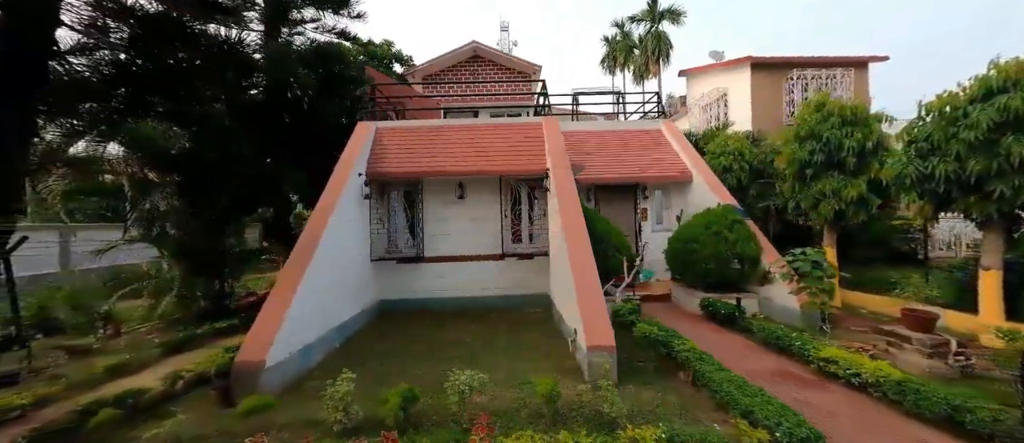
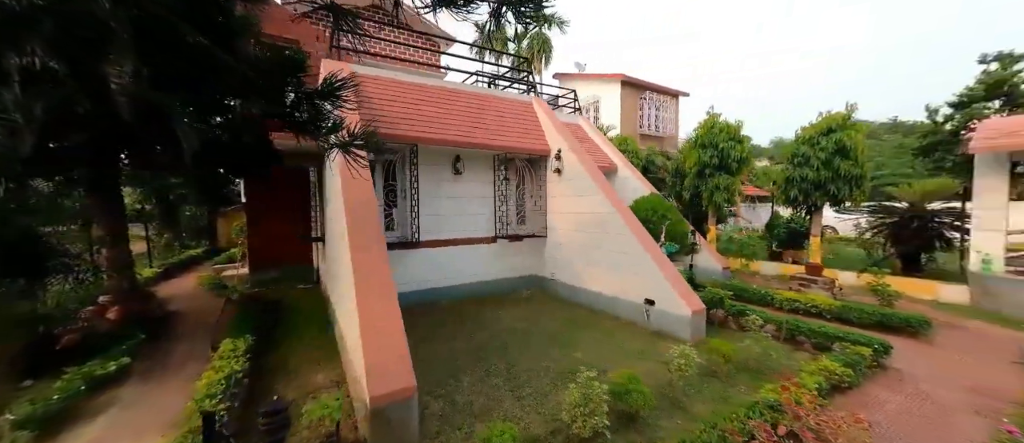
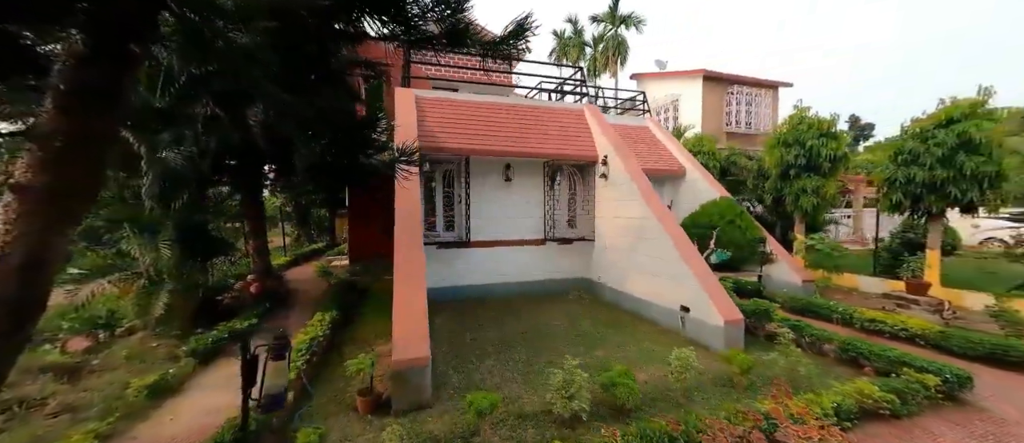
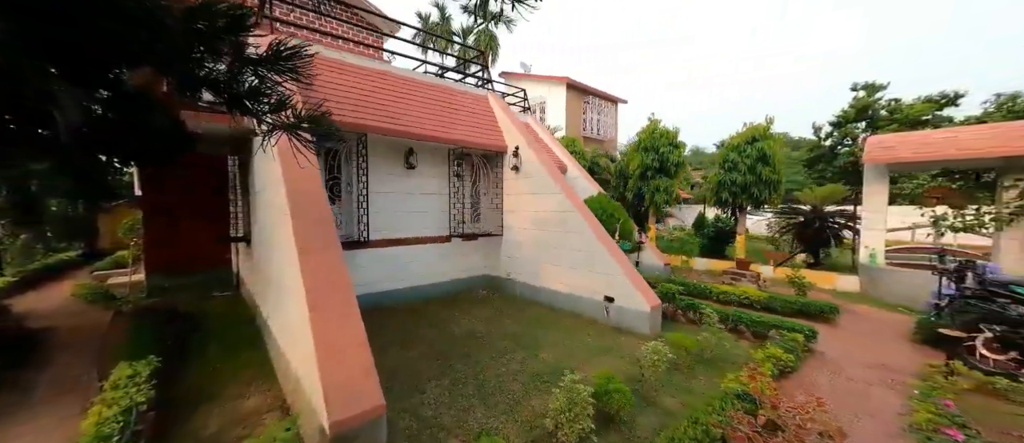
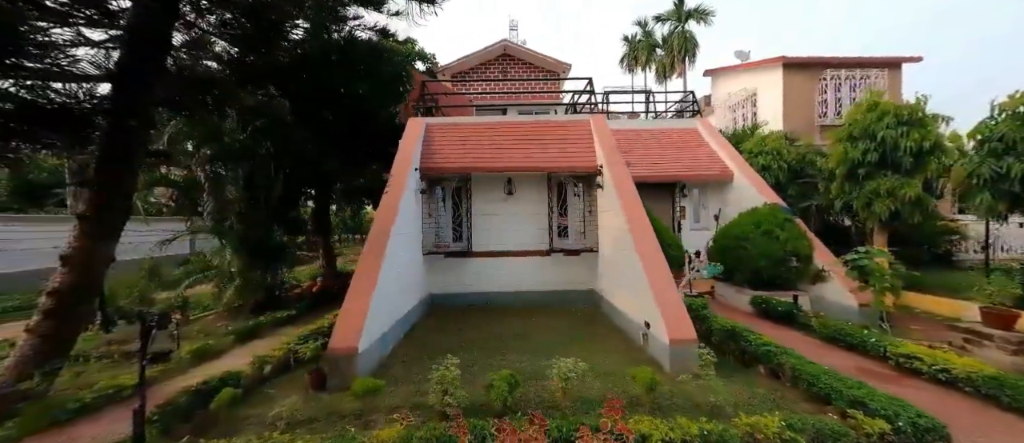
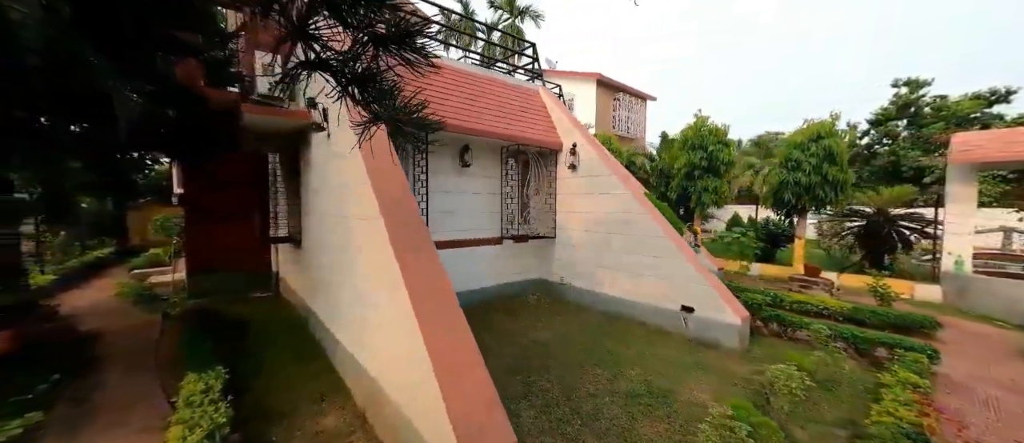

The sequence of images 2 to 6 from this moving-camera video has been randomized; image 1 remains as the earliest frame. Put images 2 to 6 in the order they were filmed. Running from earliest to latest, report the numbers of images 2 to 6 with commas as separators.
5, 3, 2, 4, 6
